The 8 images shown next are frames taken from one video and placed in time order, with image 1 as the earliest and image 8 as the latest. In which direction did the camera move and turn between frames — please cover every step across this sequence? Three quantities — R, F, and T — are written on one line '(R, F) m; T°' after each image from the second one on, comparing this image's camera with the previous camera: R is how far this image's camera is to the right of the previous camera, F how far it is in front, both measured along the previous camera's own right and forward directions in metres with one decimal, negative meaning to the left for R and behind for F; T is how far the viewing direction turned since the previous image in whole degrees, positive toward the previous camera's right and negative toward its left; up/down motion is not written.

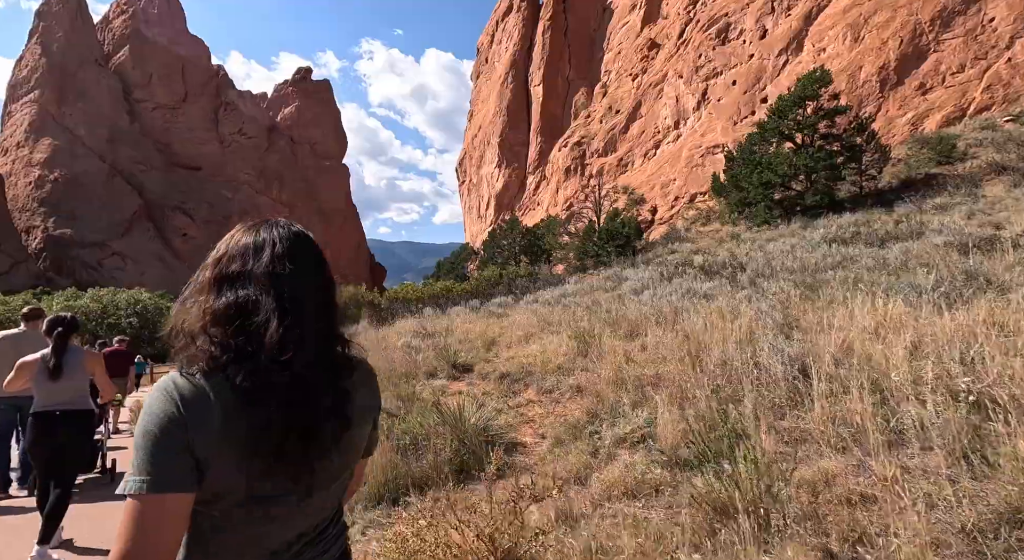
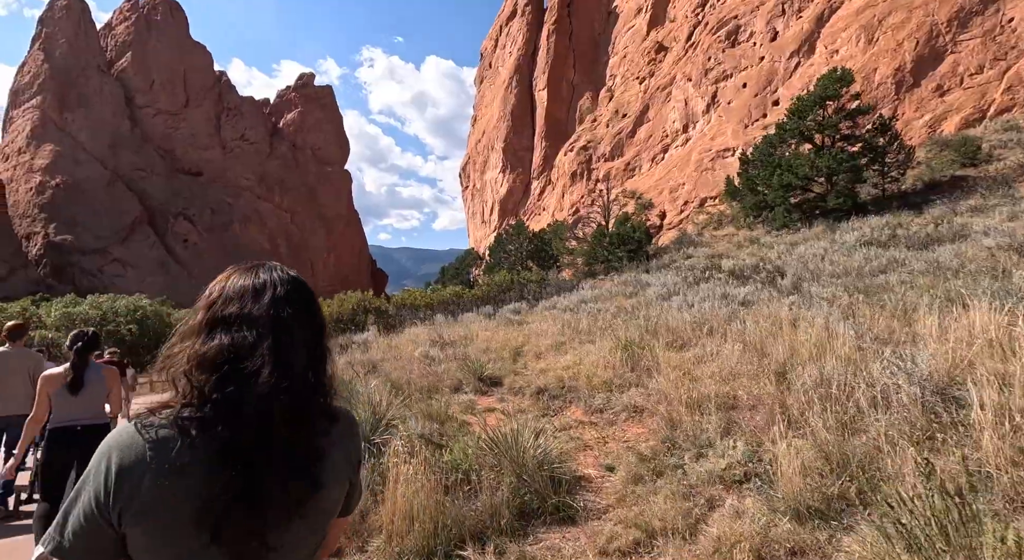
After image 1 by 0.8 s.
(-0.3, +0.5) m; 0°
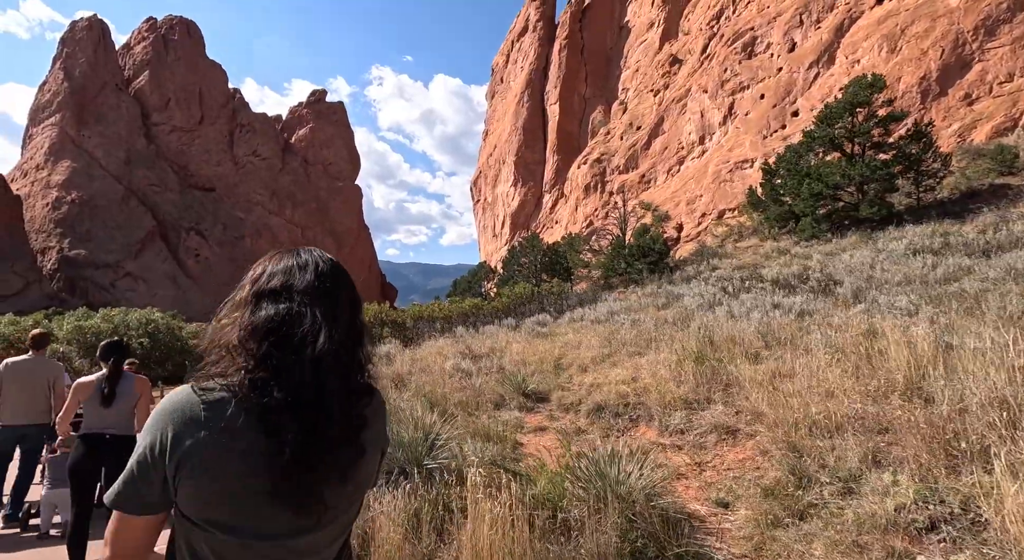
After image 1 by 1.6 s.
(-0.3, +0.5) m; -1°
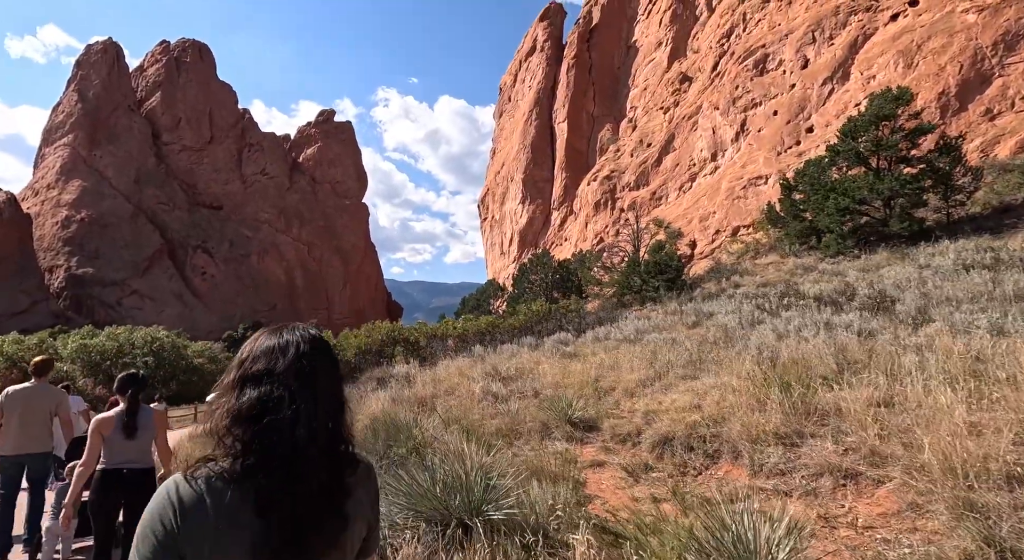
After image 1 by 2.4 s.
(-0.3, +0.5) m; 0°
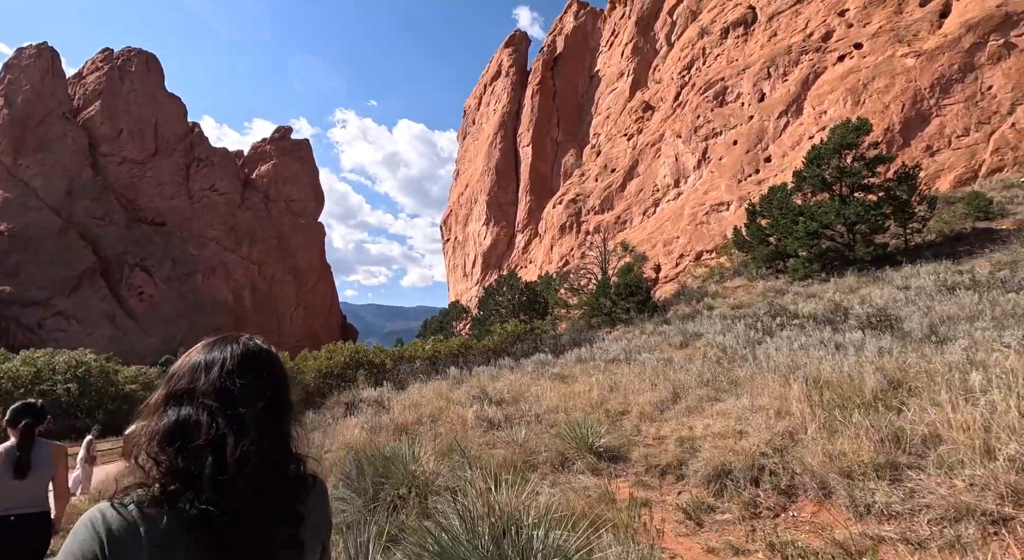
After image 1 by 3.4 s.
(-0.4, +0.6) m; +4°
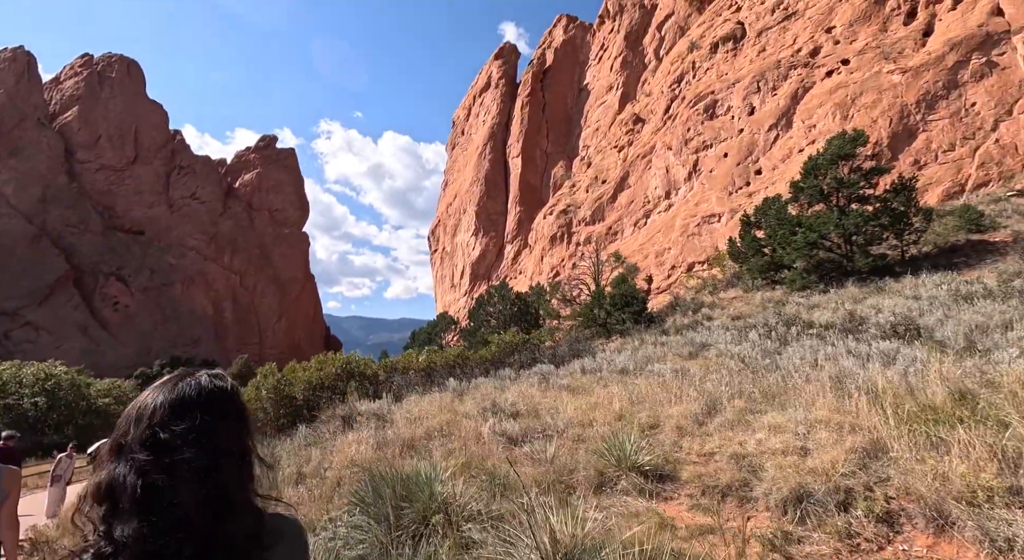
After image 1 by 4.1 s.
(-0.3, +0.4) m; +1°
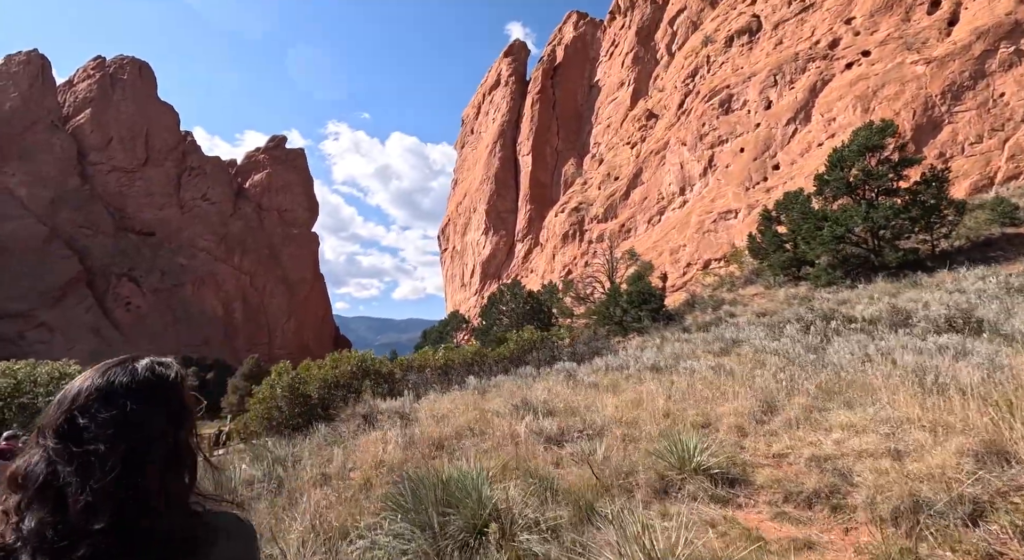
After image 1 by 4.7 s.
(-0.2, +0.4) m; -1°
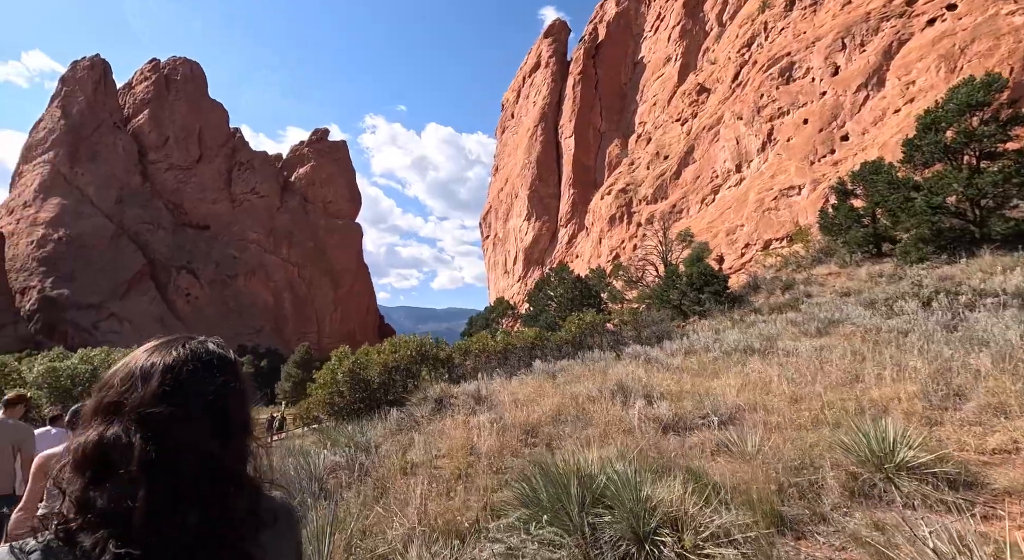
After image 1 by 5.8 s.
(-0.4, +0.7) m; -4°
